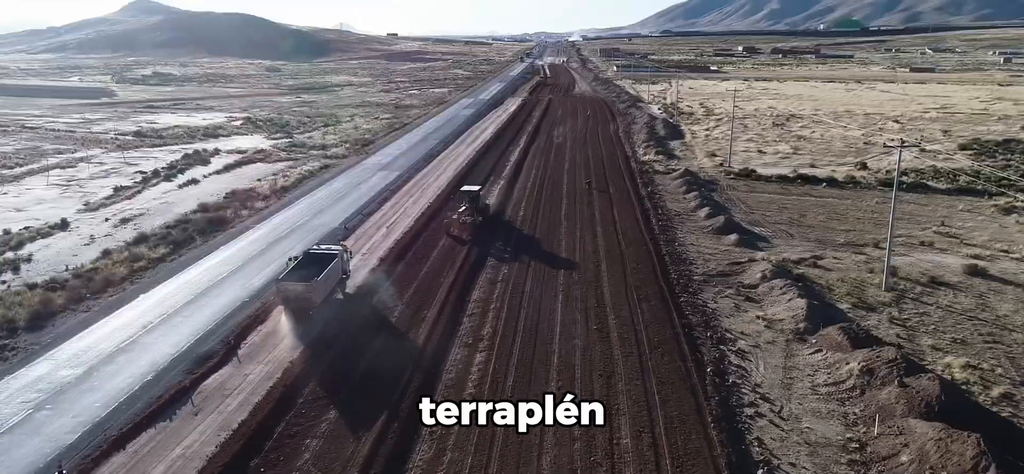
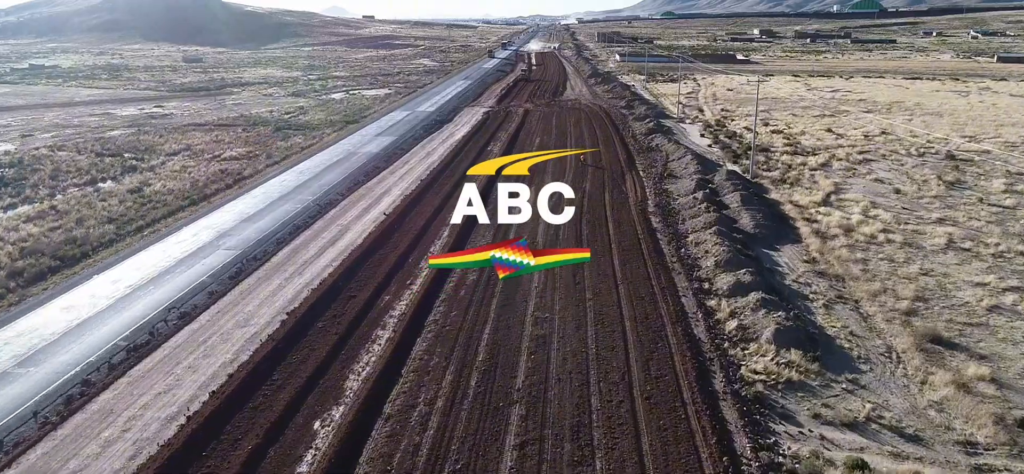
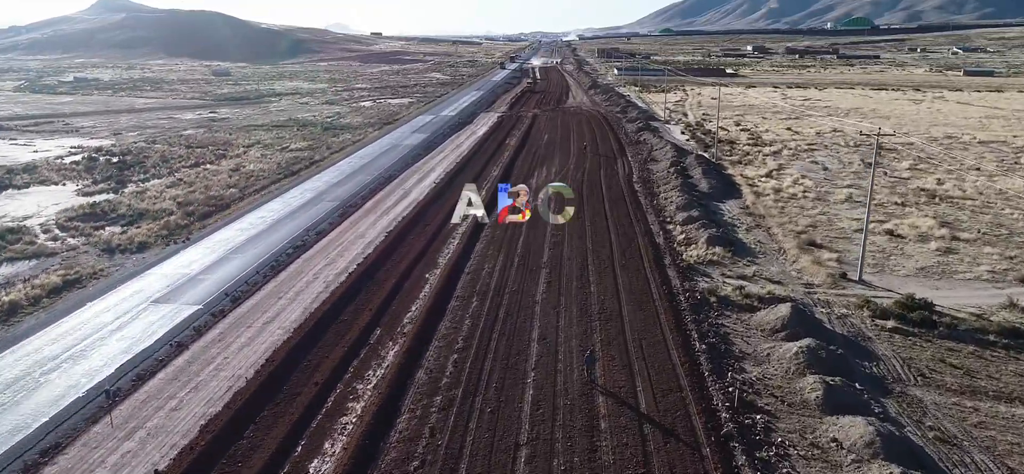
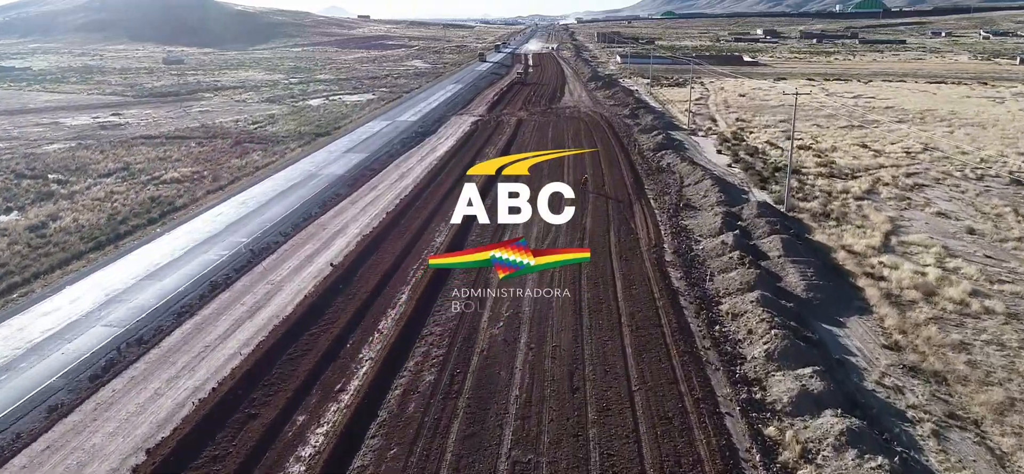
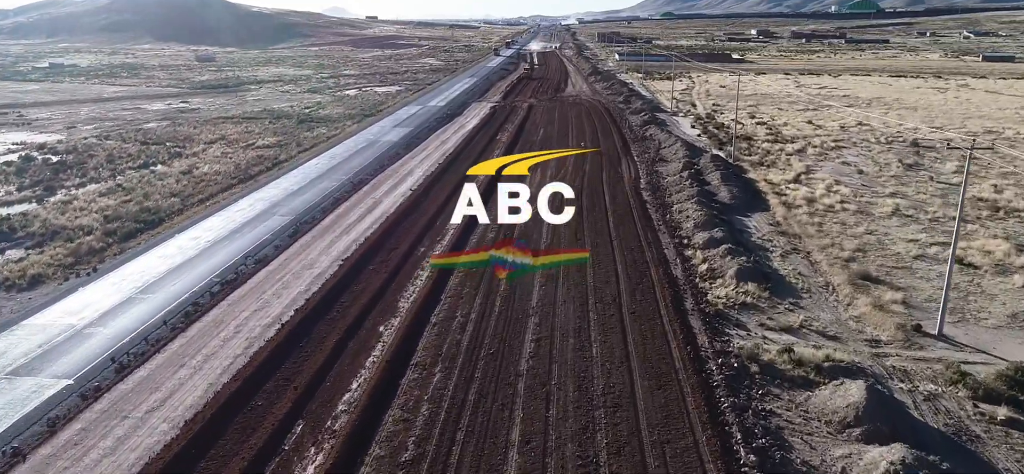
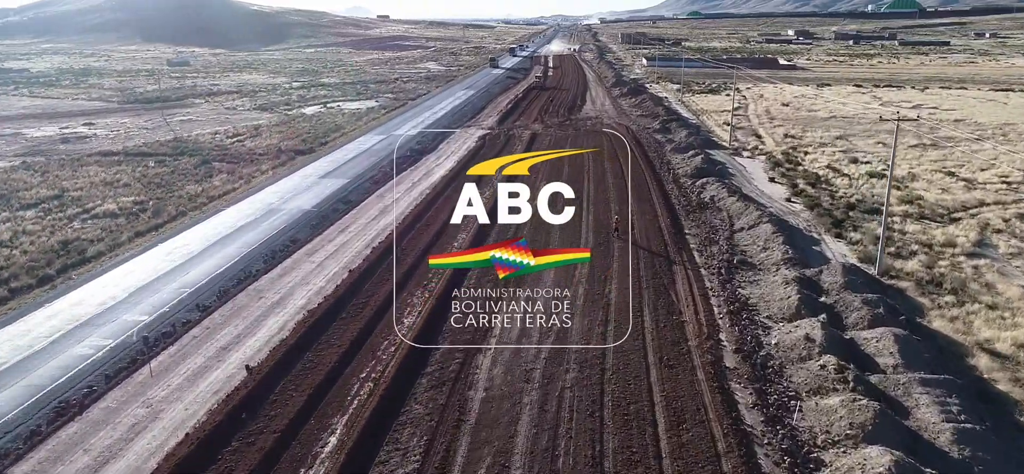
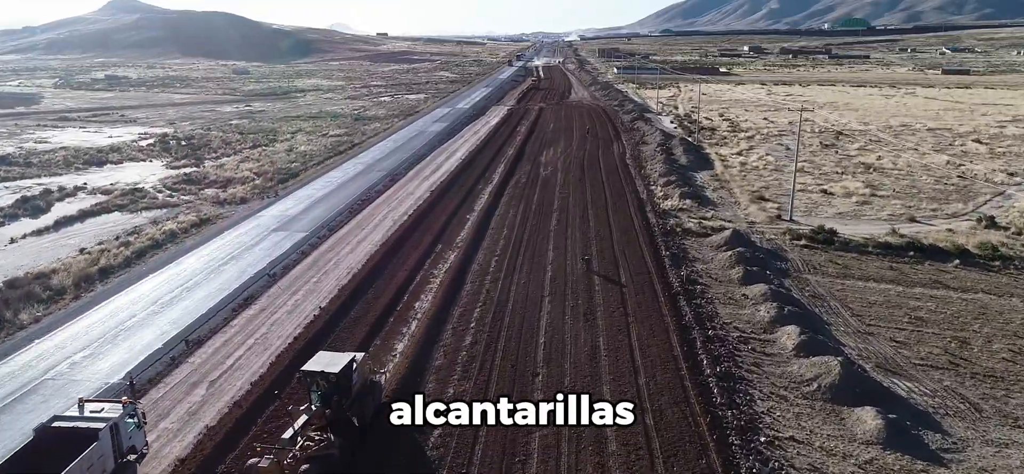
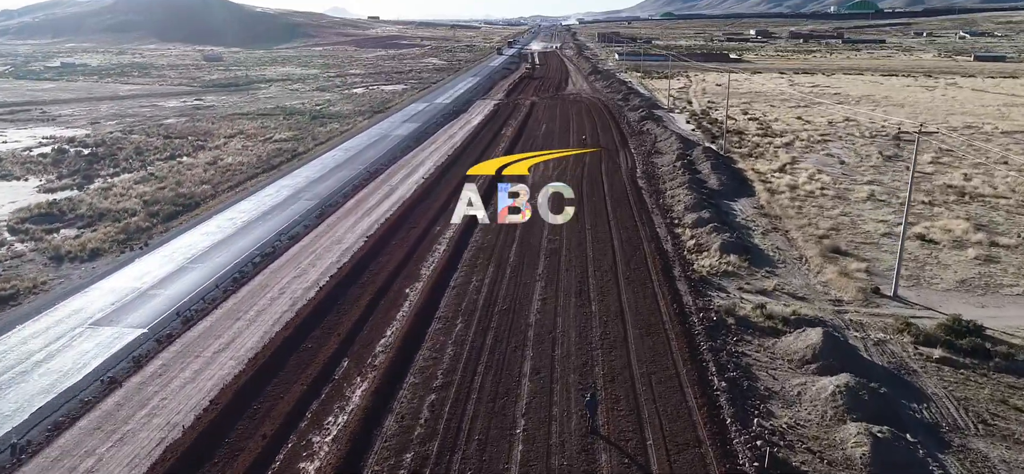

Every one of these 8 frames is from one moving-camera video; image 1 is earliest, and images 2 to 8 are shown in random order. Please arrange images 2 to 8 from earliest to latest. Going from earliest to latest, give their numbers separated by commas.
7, 3, 8, 5, 2, 4, 6
